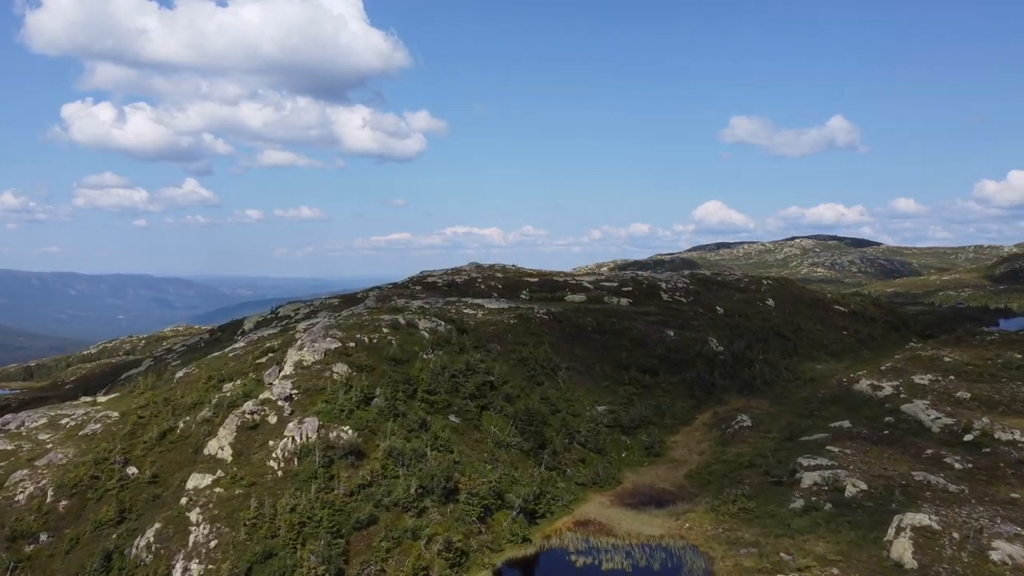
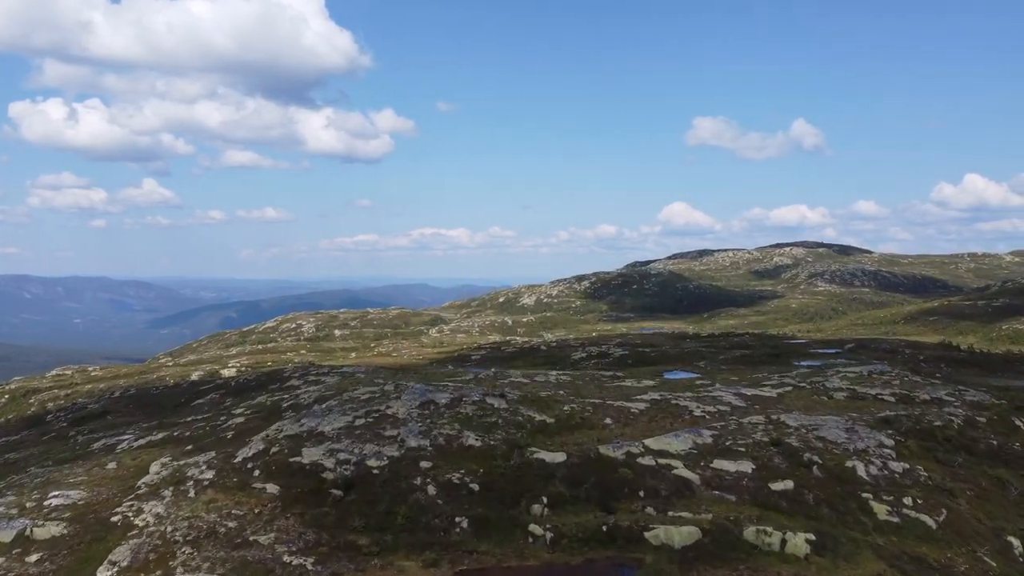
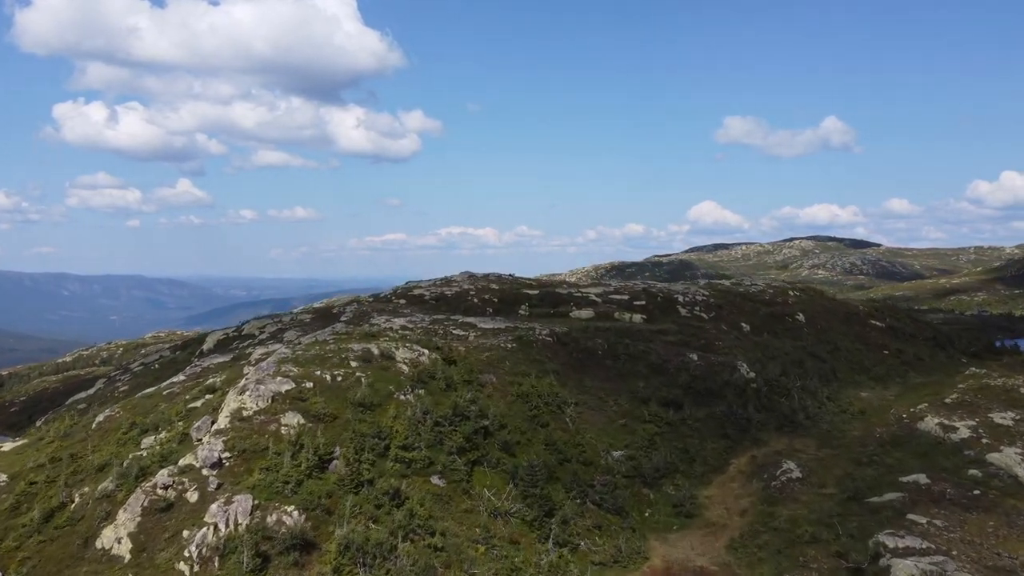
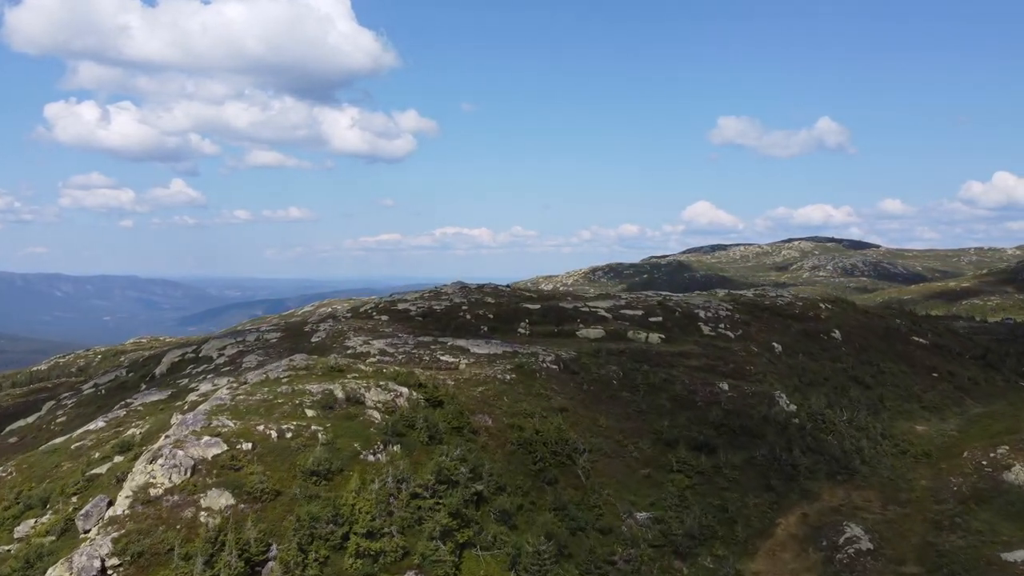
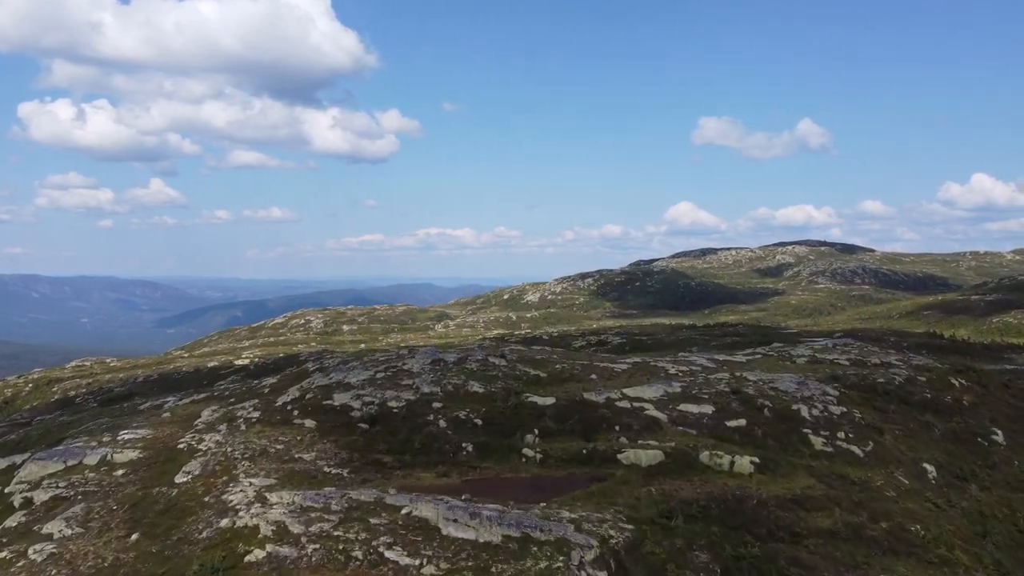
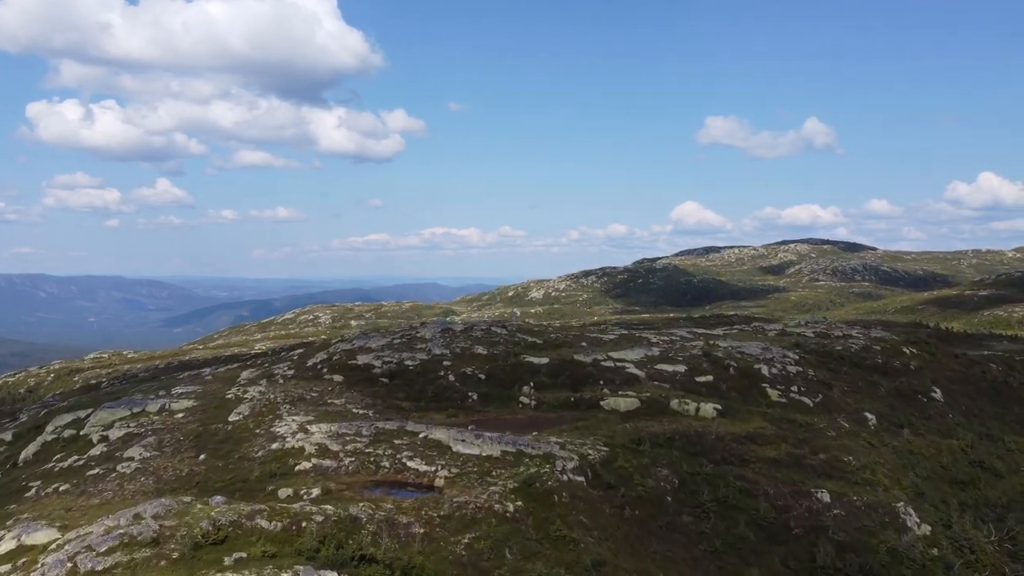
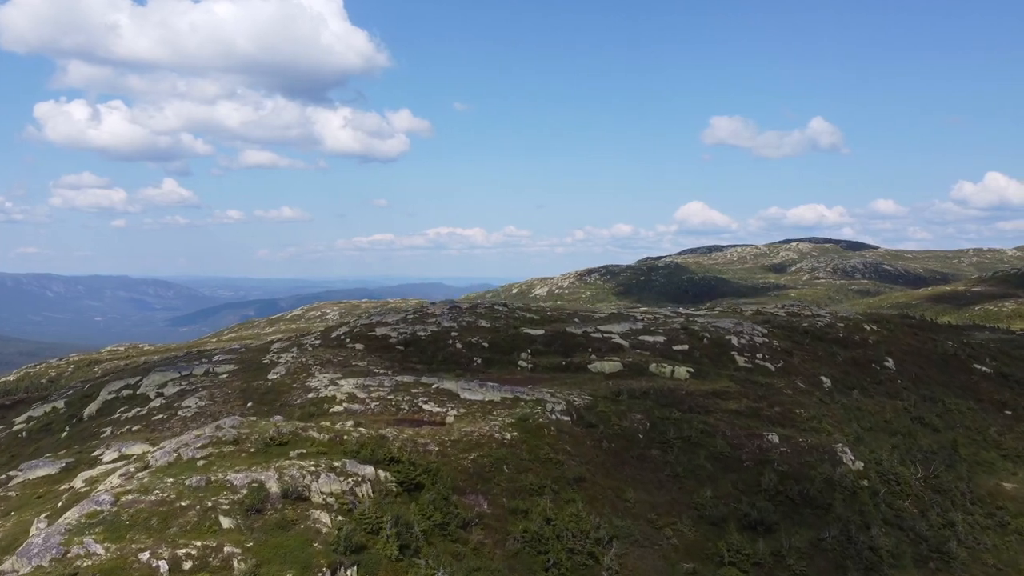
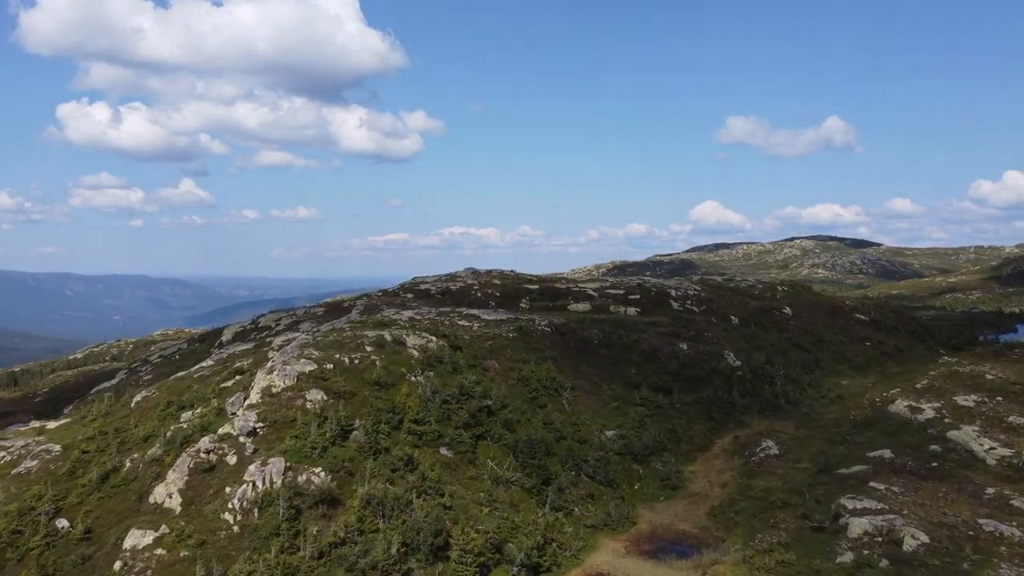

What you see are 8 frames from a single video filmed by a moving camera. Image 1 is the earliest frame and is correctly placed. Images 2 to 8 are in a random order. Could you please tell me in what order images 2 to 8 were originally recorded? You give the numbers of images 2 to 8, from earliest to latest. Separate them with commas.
8, 3, 4, 7, 6, 5, 2
